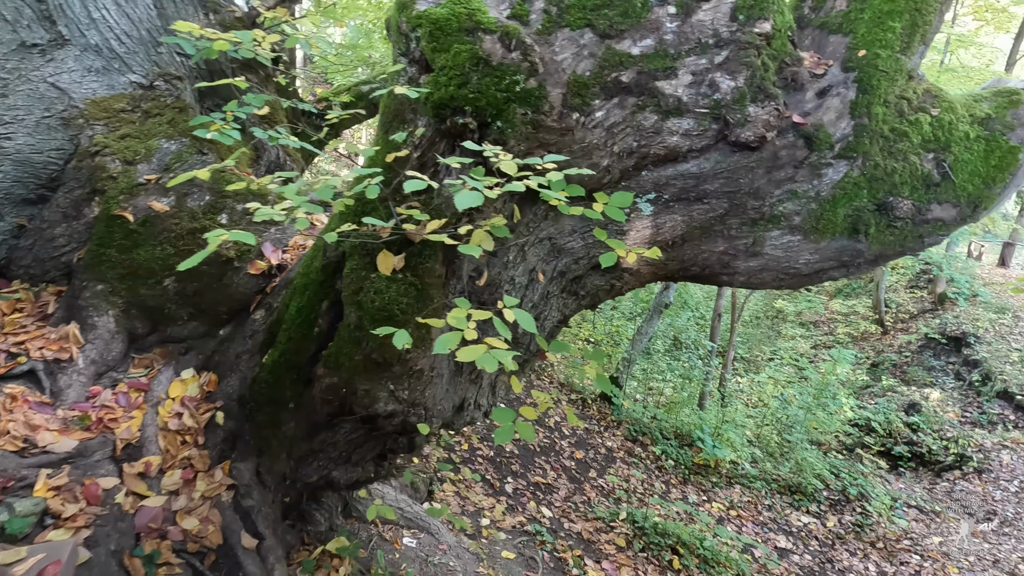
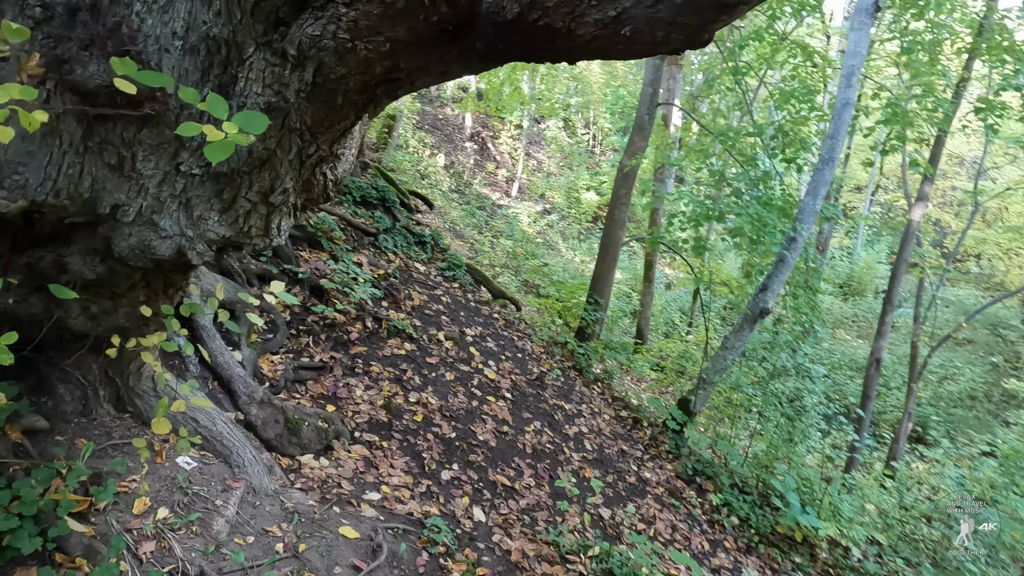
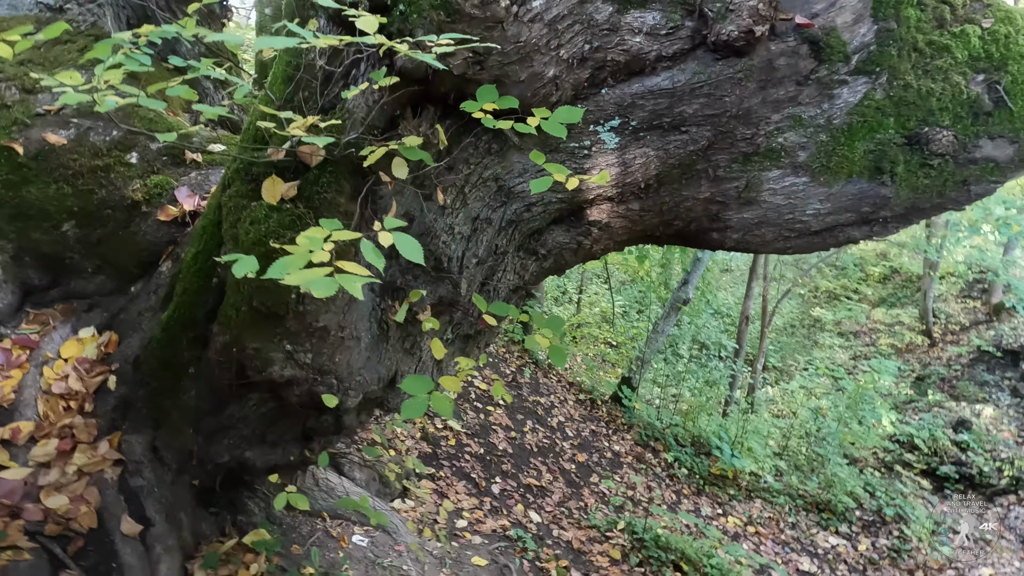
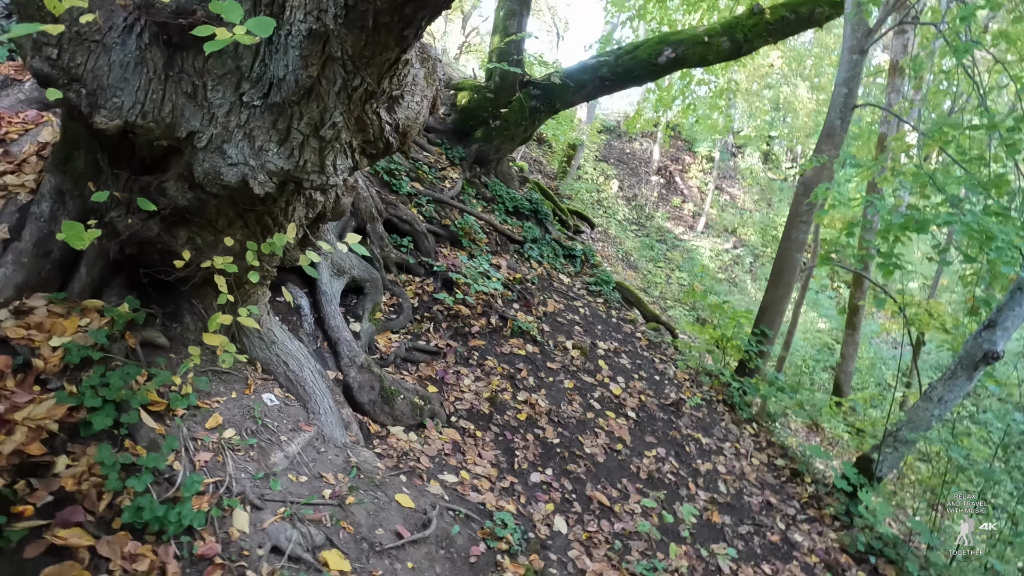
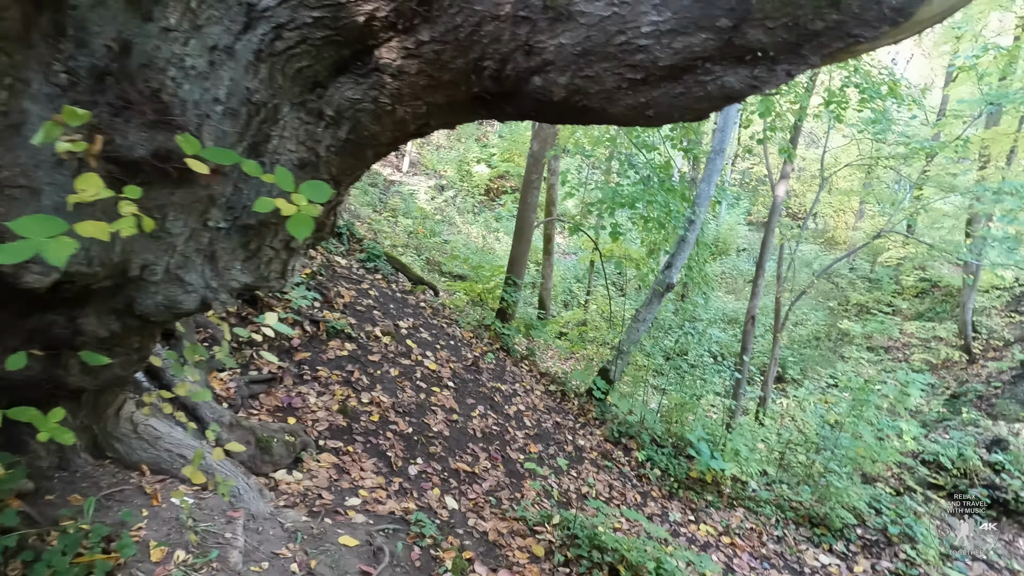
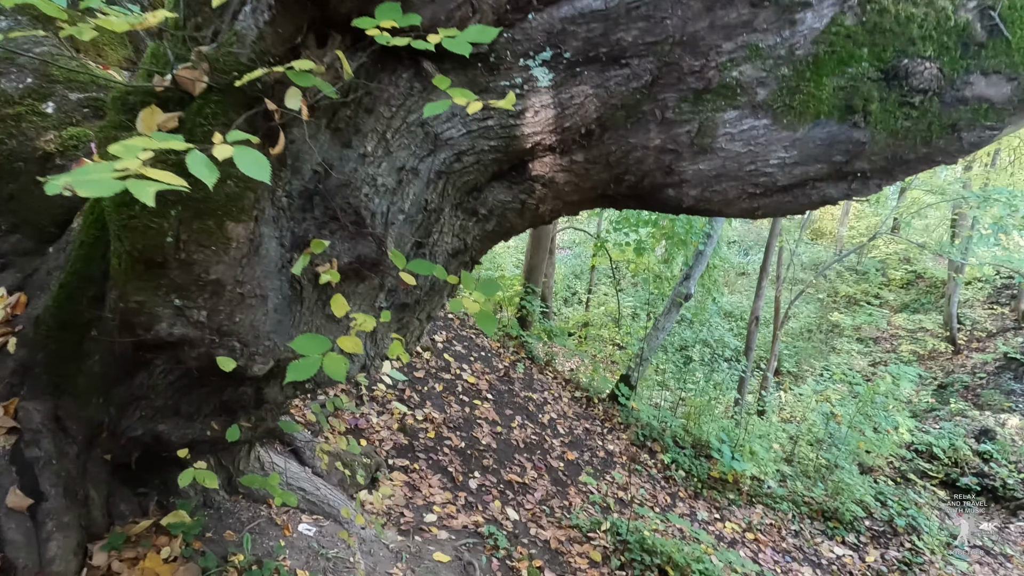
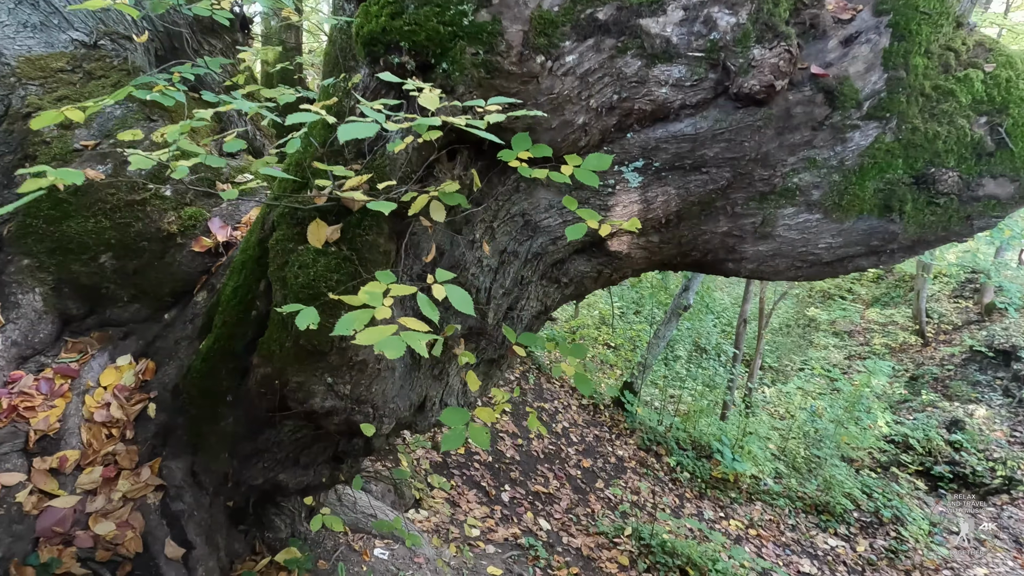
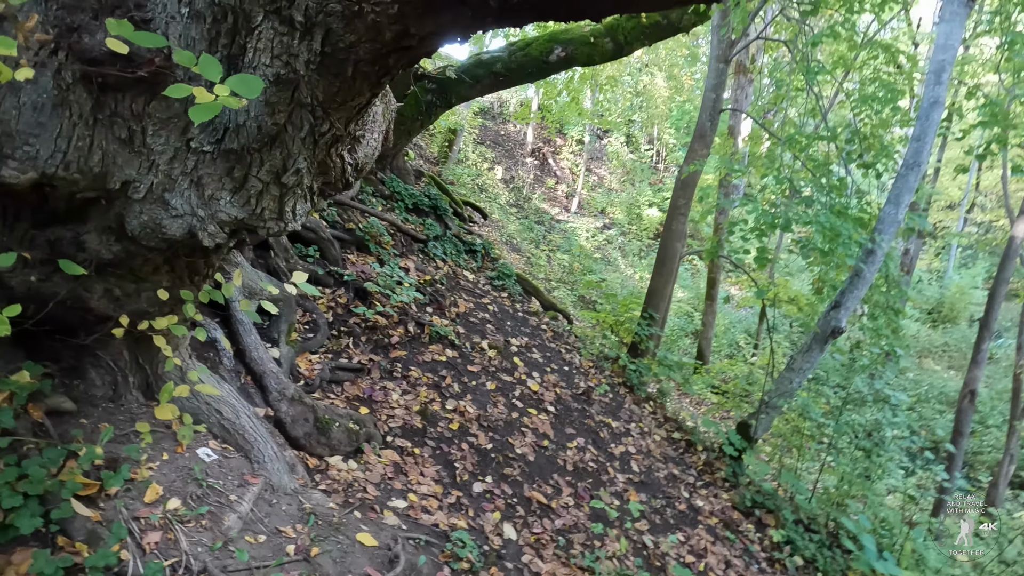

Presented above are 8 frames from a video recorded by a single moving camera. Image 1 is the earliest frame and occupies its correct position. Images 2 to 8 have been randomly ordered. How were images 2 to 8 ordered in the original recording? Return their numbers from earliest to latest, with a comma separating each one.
7, 3, 6, 5, 2, 8, 4
